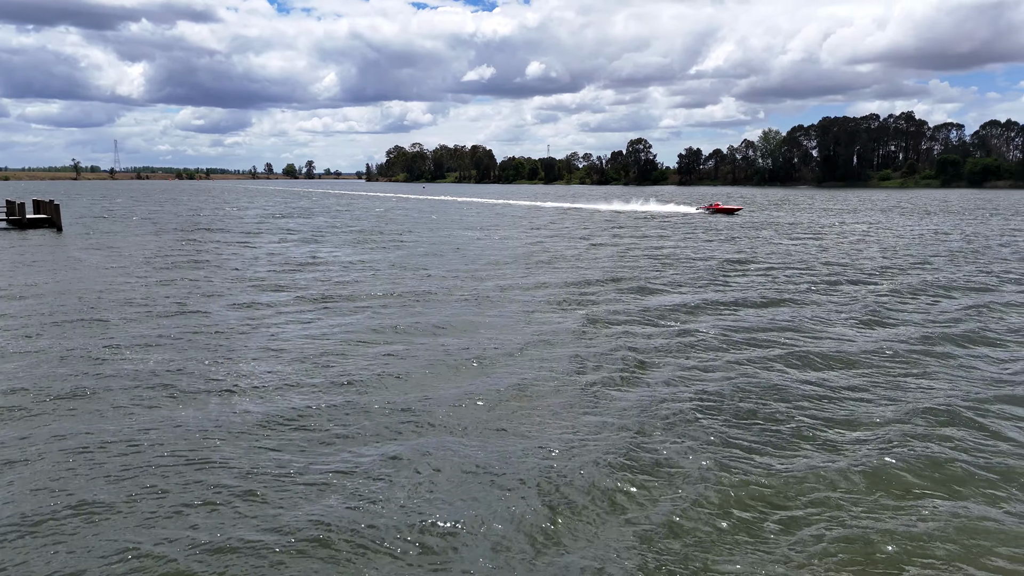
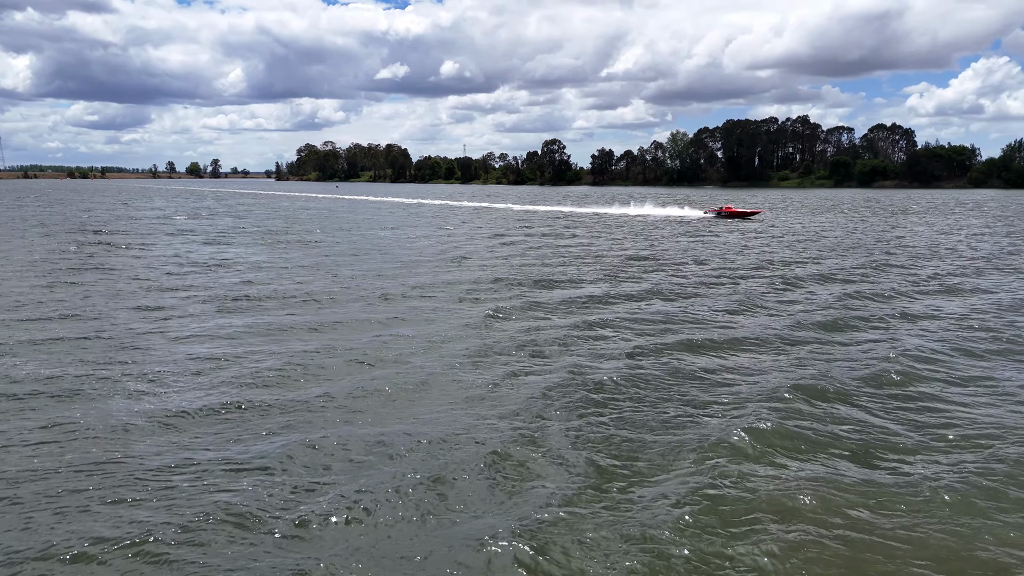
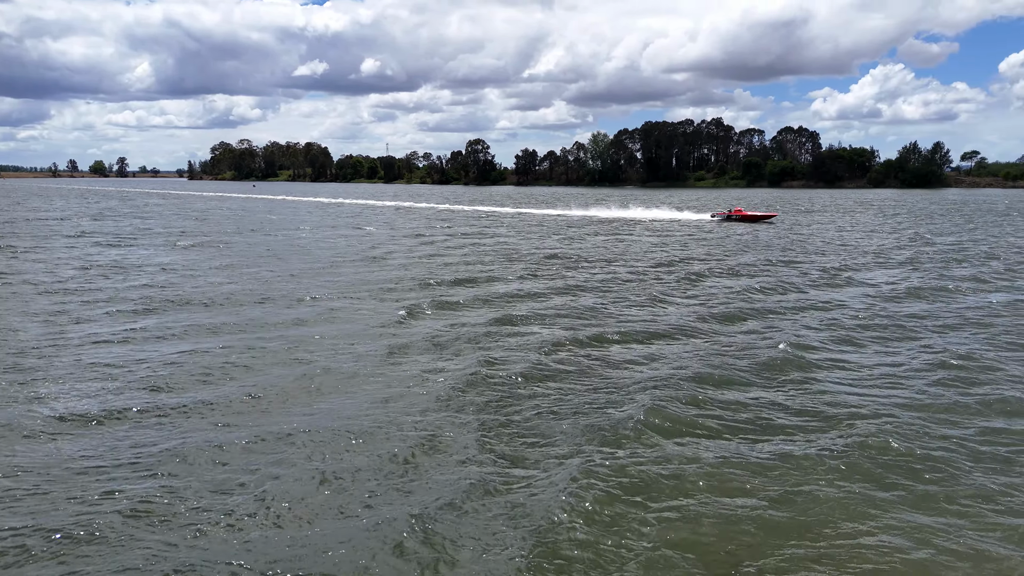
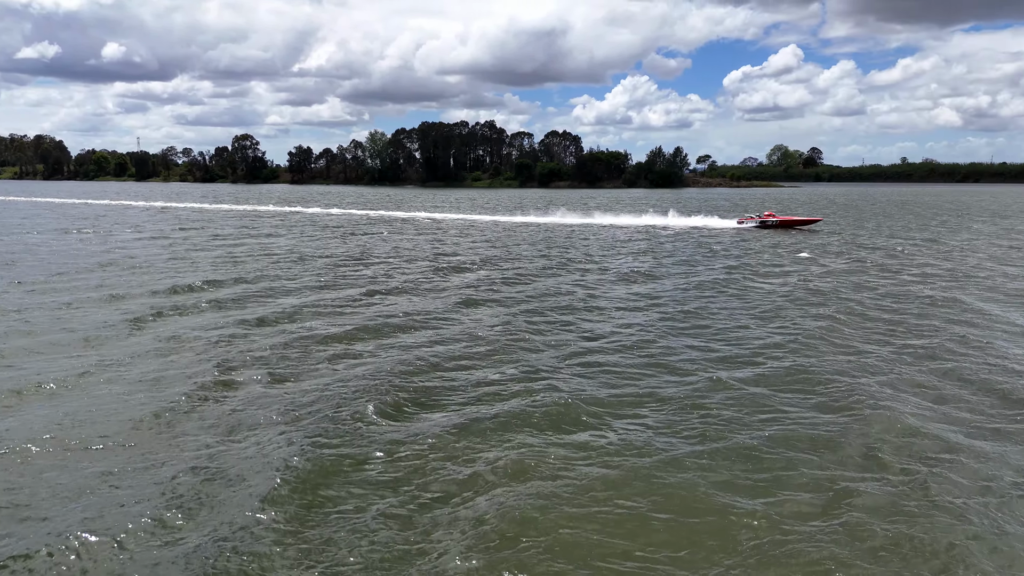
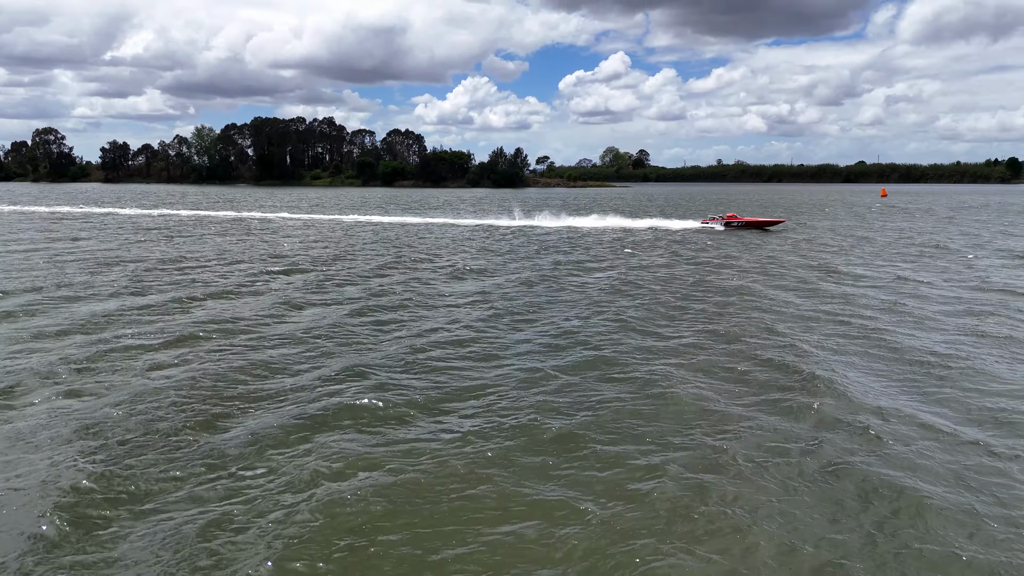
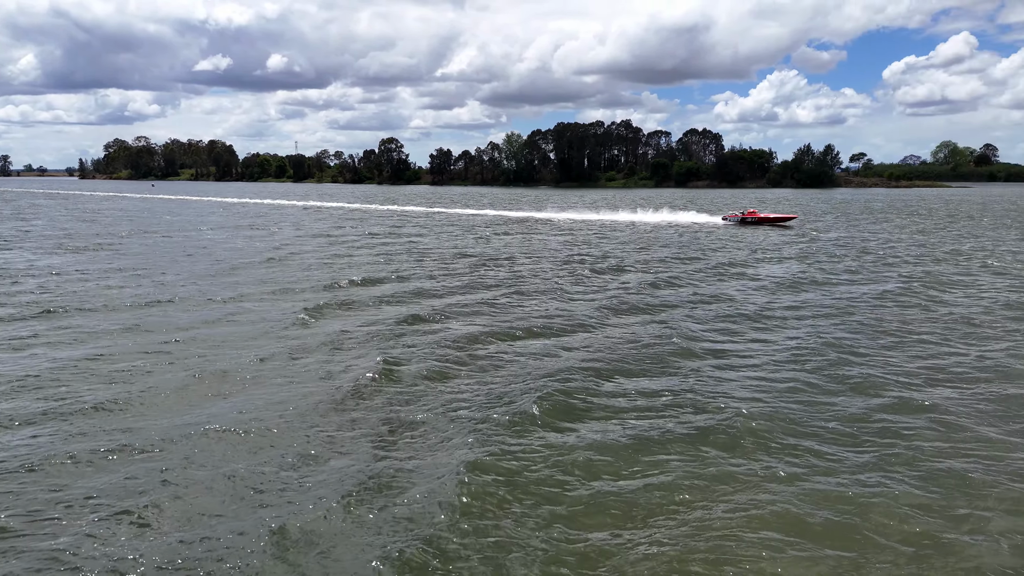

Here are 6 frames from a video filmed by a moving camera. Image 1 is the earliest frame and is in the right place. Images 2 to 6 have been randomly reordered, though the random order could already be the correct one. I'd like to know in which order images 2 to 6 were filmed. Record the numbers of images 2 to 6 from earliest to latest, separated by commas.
2, 3, 6, 4, 5
